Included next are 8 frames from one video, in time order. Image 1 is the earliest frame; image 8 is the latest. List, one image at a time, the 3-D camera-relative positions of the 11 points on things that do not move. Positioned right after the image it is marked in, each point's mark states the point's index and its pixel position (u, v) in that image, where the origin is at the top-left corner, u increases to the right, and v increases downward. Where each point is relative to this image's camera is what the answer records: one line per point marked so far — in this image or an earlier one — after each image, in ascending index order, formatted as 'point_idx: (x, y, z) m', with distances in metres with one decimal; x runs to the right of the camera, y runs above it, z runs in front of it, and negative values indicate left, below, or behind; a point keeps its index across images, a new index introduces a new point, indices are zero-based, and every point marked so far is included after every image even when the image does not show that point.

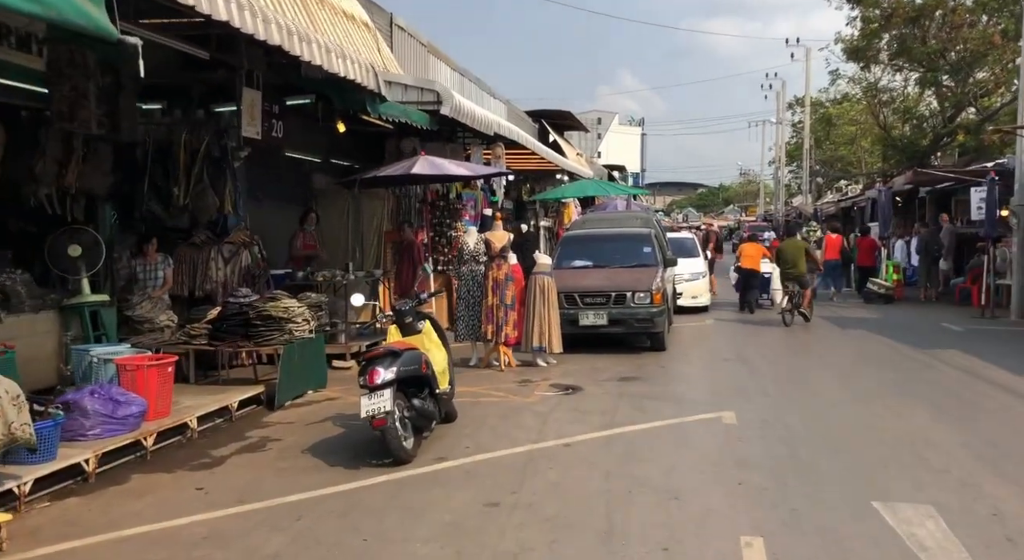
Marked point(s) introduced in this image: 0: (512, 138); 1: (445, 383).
0: (0.0, +2.3, +13.7) m
1: (-0.5, -0.8, +6.8) m
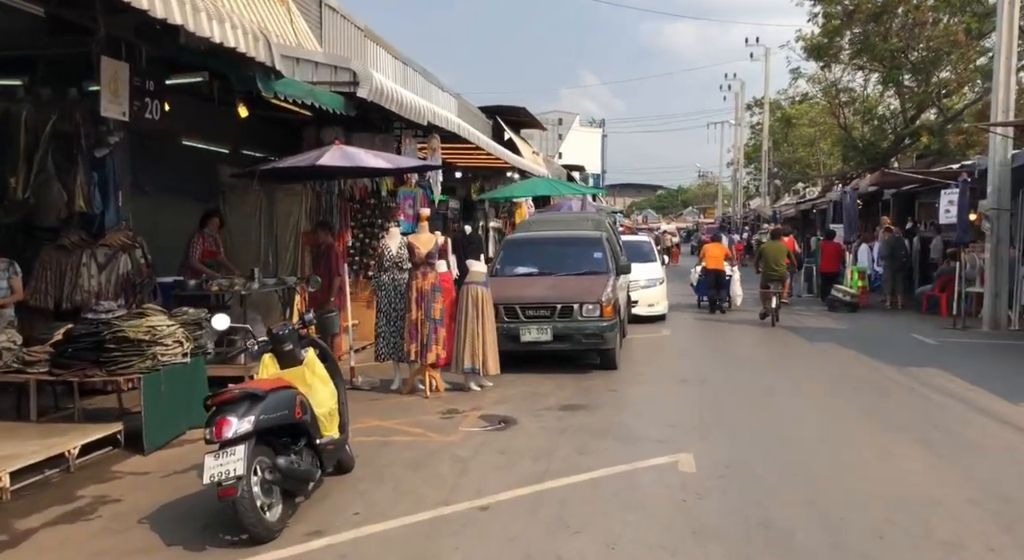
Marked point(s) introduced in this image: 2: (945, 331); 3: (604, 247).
0: (-0.9, +2.2, +12.4) m
1: (-1.1, -0.9, +5.4) m
2: (+7.8, -0.9, +15.7) m
3: (+1.3, +0.5, +12.1) m
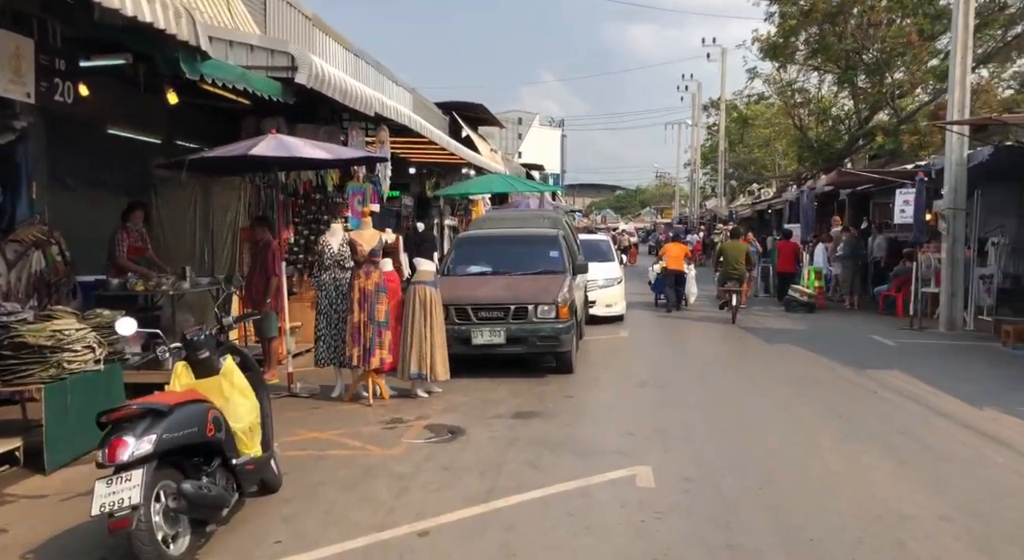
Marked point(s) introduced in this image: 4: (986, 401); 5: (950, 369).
0: (-1.6, +2.2, +11.8) m
1: (-1.4, -0.9, +4.8) m
2: (+7.0, -0.9, +15.6) m
3: (+0.7, +0.5, +11.6) m
4: (+4.9, -1.2, +9.0) m
5: (+5.7, -1.2, +11.3) m
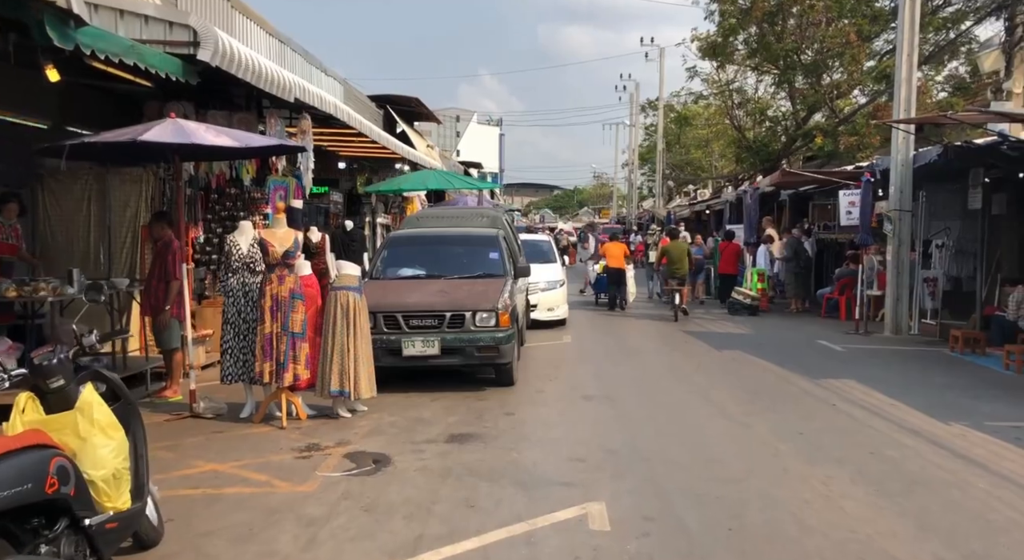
0: (-2.4, +2.2, +10.8) m
1: (-1.8, -1.0, +3.9) m
2: (+5.9, -1.0, +15.2) m
3: (-0.2, +0.4, +10.8) m
4: (+4.3, -1.3, +8.5) m
5: (+4.9, -1.2, +10.9) m
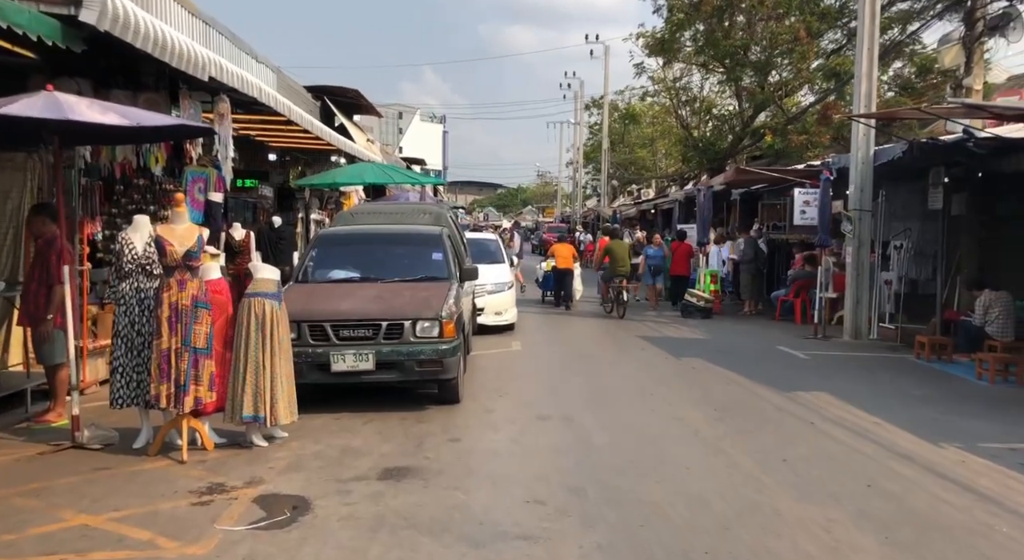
0: (-3.0, +2.1, +9.6) m
1: (-1.9, -1.0, +2.8) m
2: (+4.9, -1.0, +14.5) m
3: (-0.8, +0.4, +9.8) m
4: (+3.8, -1.3, +7.7) m
5: (+4.3, -1.3, +10.2) m
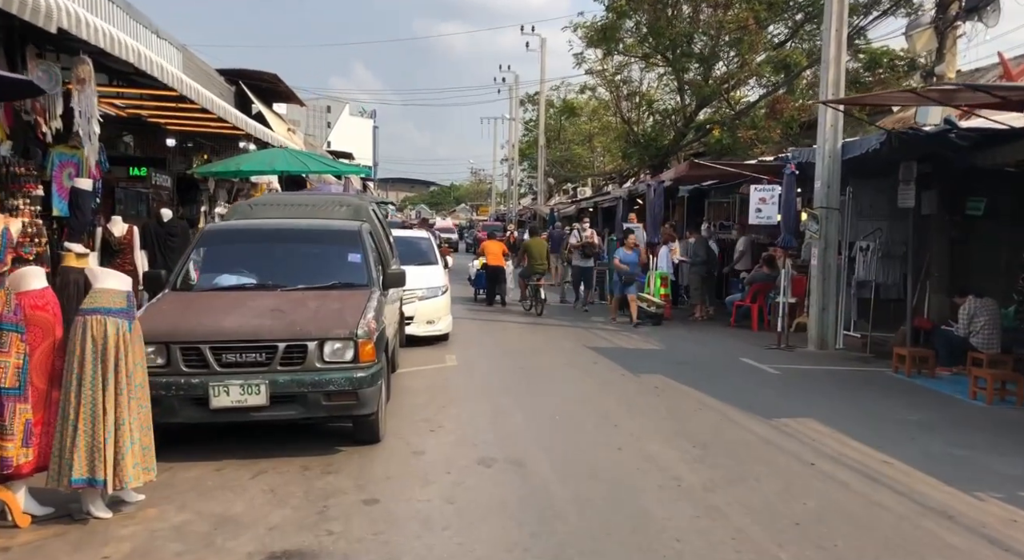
0: (-3.6, +2.1, +7.8) m
1: (-2.0, -1.1, +1.0) m
2: (+3.9, -1.1, +13.3) m
3: (-1.4, +0.3, +8.1) m
4: (+3.3, -1.4, +6.4) m
5: (+3.6, -1.3, +8.9) m
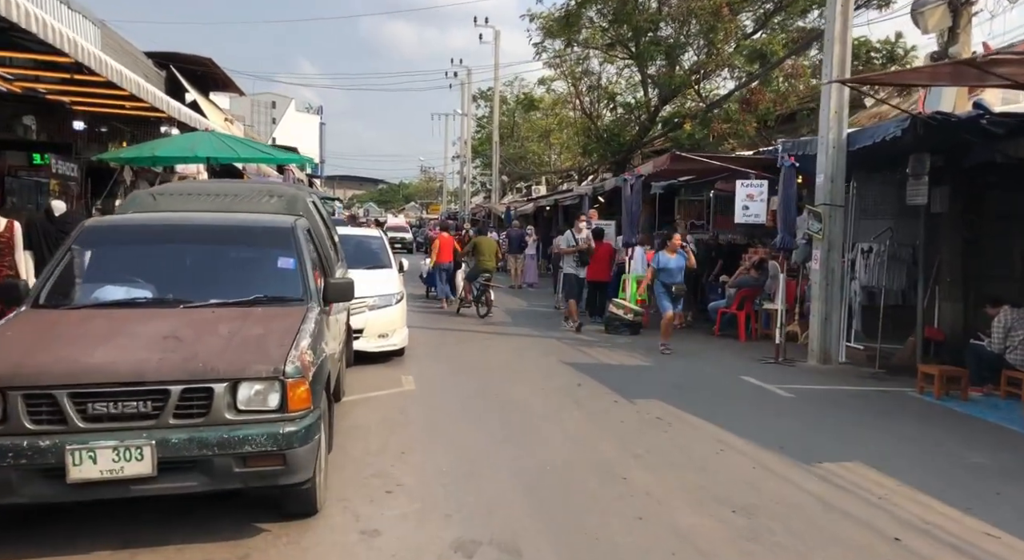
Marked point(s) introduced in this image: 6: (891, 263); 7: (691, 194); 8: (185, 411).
0: (-3.7, +2.0, +5.9) m
1: (-1.7, -1.2, -0.8) m
2: (+3.4, -1.1, +11.8) m
3: (-1.6, +0.2, +6.3) m
4: (+3.2, -1.5, +4.9) m
5: (+3.4, -1.4, +7.4) m
6: (+5.3, +0.2, +12.2) m
7: (+4.1, +2.0, +19.7) m
8: (-1.6, -0.6, +4.2) m
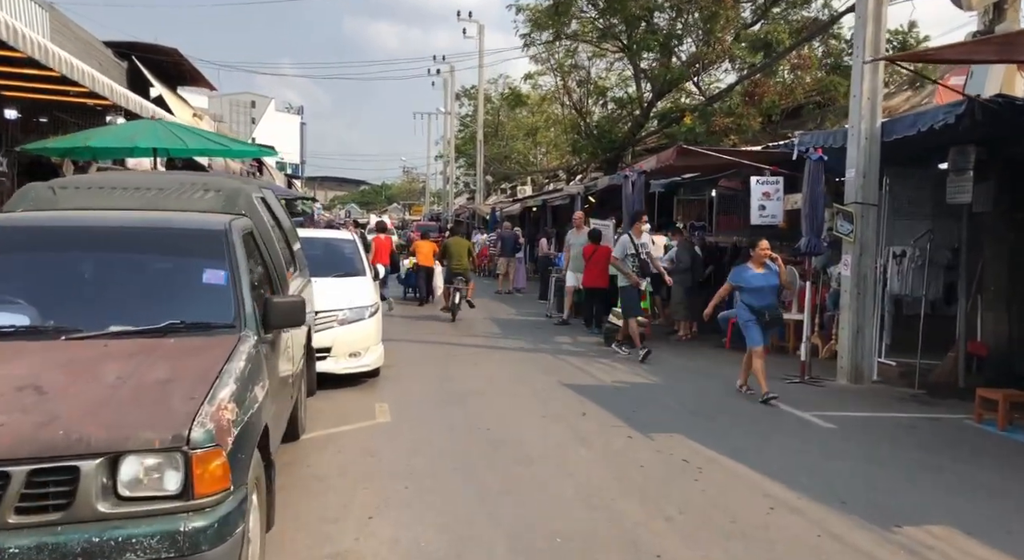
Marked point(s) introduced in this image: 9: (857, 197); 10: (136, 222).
0: (-3.7, +1.9, +4.4) m
1: (-1.6, -1.3, -2.3) m
2: (+3.3, -1.2, +10.4) m
3: (-1.6, +0.1, +4.8) m
4: (+3.3, -1.6, +3.5) m
5: (+3.4, -1.5, +6.0) m
6: (+5.2, +0.1, +10.9) m
7: (+3.9, +1.9, +18.4) m
8: (-1.6, -0.7, +2.8) m
9: (+4.2, +1.0, +10.5) m
10: (-2.1, +0.3, +4.9) m
